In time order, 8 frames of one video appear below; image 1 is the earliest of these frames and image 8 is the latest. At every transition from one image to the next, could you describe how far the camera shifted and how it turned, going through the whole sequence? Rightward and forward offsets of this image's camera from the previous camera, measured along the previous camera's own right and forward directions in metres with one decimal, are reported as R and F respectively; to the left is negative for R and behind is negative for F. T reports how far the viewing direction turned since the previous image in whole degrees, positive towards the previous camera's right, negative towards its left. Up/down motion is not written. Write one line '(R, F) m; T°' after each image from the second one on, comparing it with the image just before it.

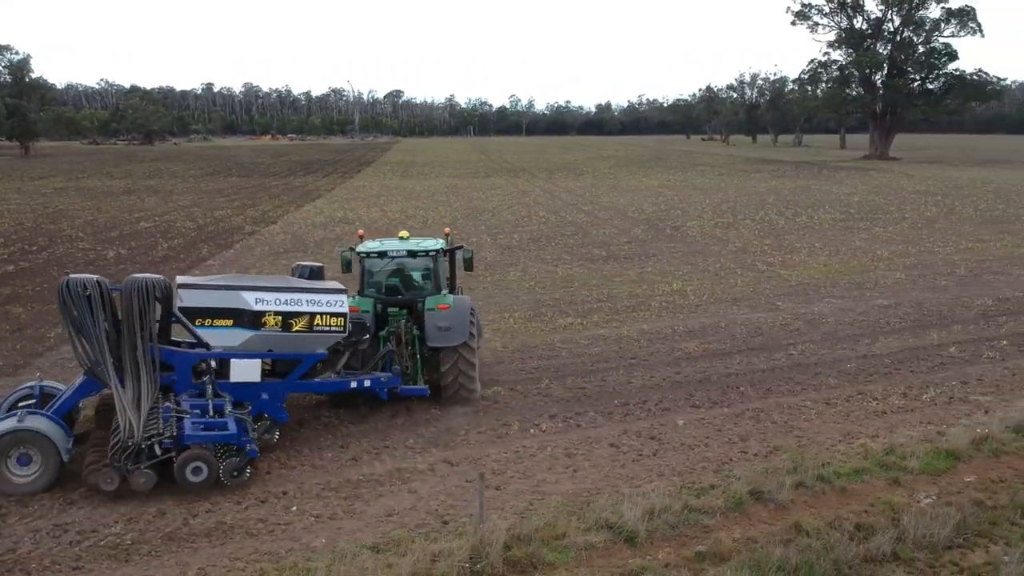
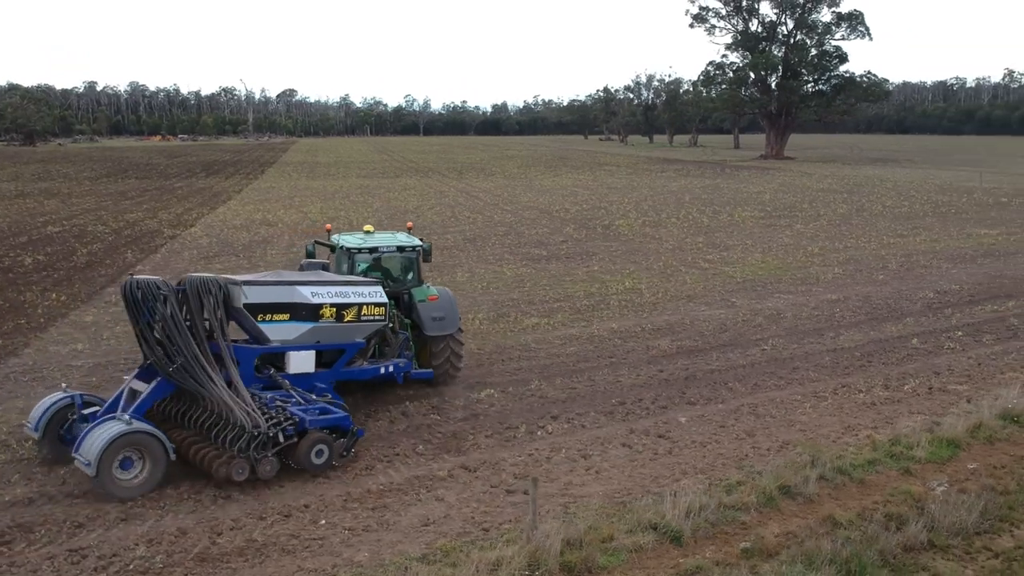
(-0.9, +0.2) m; +6°
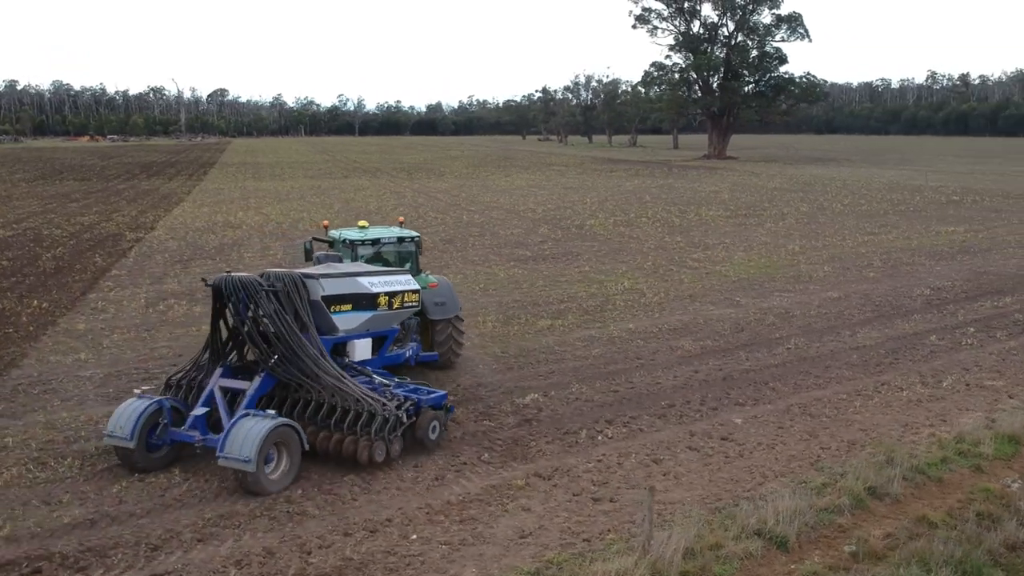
(-1.0, +0.2) m; +4°
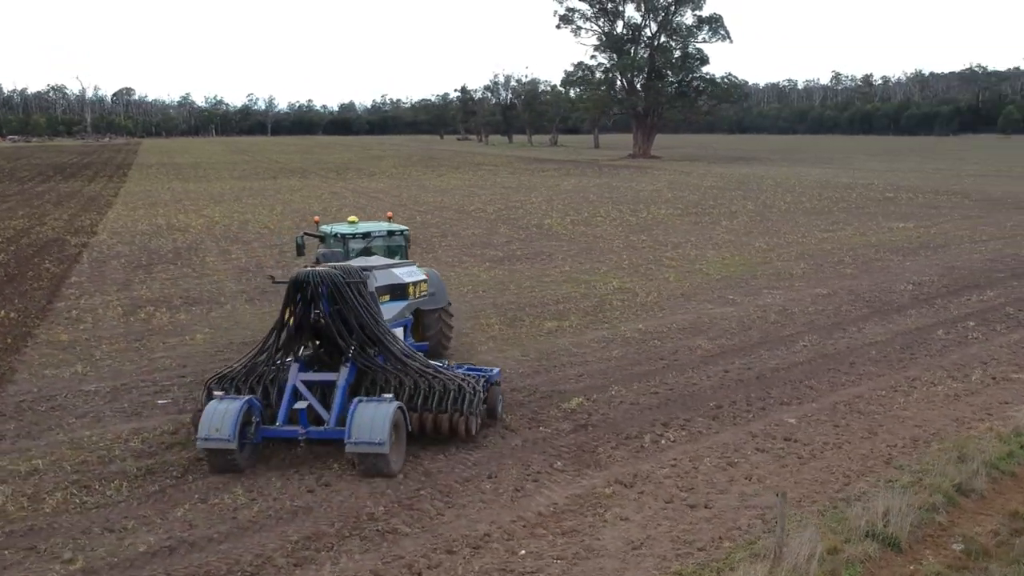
(-1.1, +0.3) m; +5°
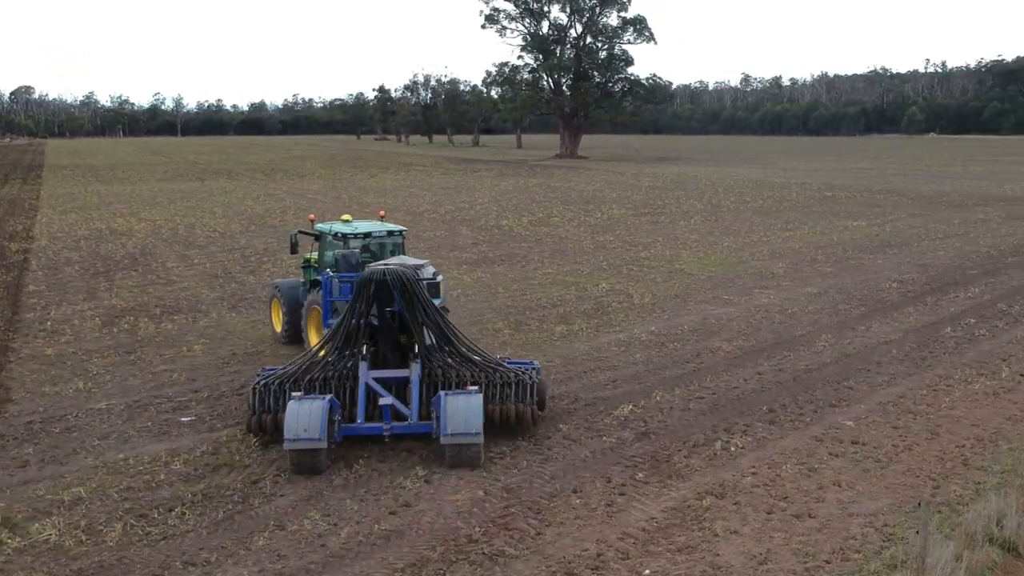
(-1.1, +0.4) m; +5°
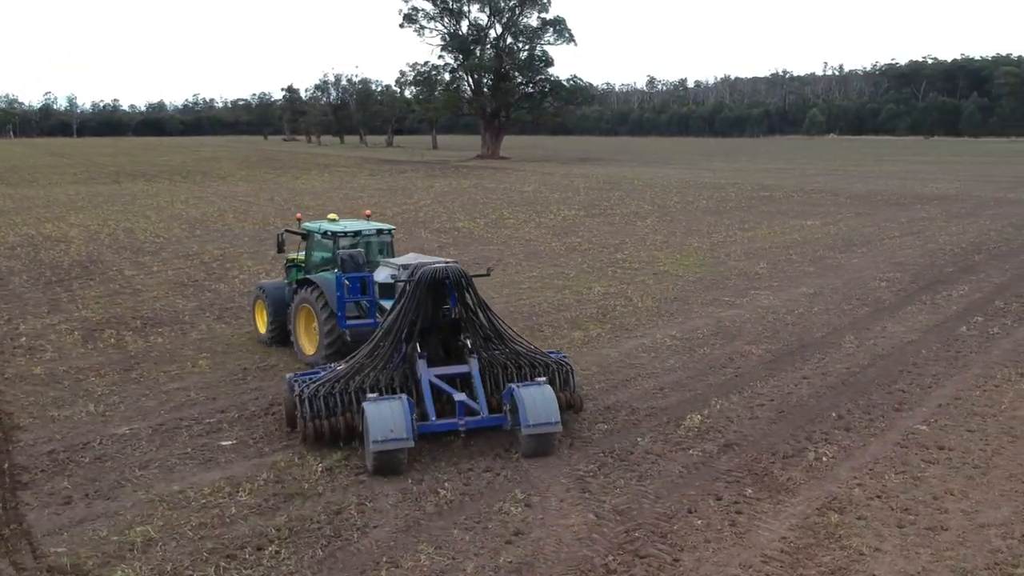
(-1.3, +0.5) m; +6°
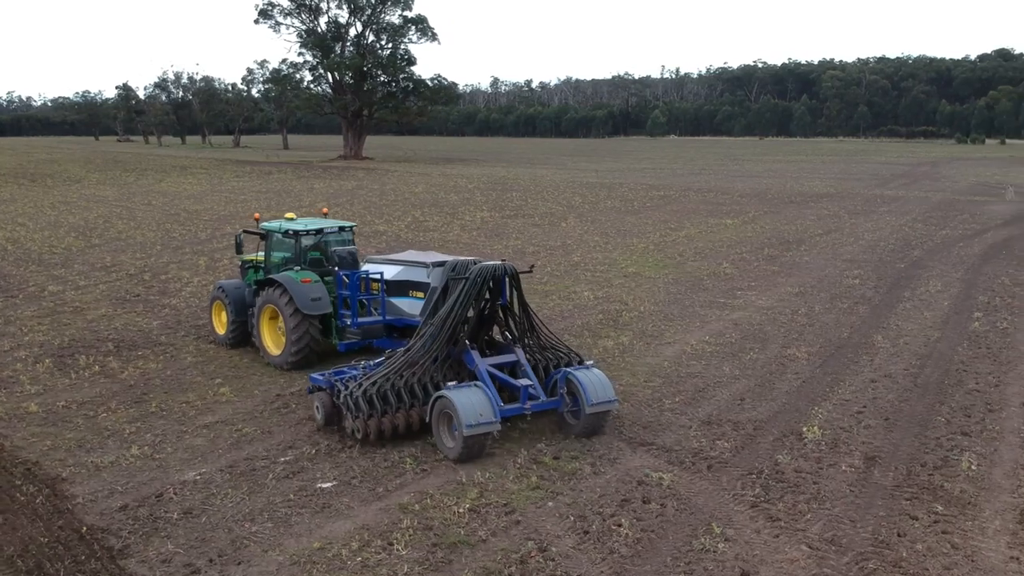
(-2.0, +0.9) m; +9°
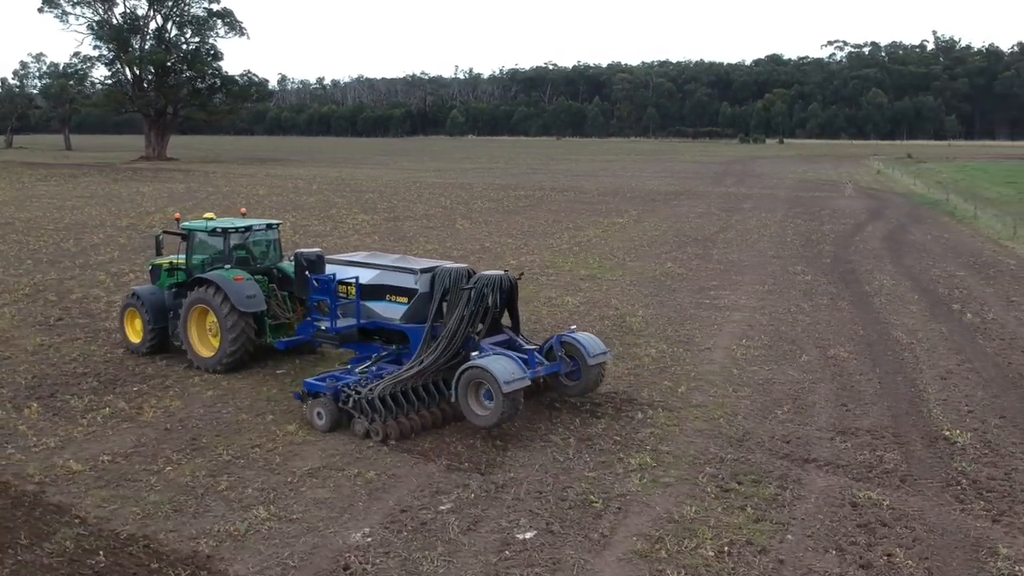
(-2.6, +1.1) m; +12°
